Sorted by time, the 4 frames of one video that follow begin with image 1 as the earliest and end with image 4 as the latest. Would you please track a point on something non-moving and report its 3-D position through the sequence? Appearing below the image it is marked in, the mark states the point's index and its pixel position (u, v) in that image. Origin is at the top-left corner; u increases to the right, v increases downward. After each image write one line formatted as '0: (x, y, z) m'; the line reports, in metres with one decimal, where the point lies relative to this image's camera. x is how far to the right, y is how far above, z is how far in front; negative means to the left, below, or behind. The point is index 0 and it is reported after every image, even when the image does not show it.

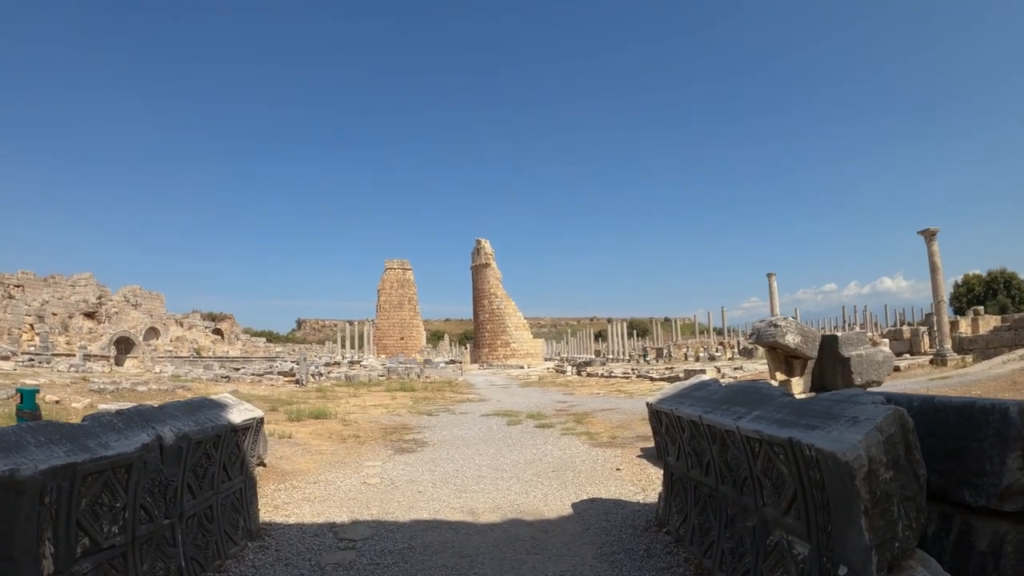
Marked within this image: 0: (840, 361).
0: (+4.8, -1.1, +9.1) m
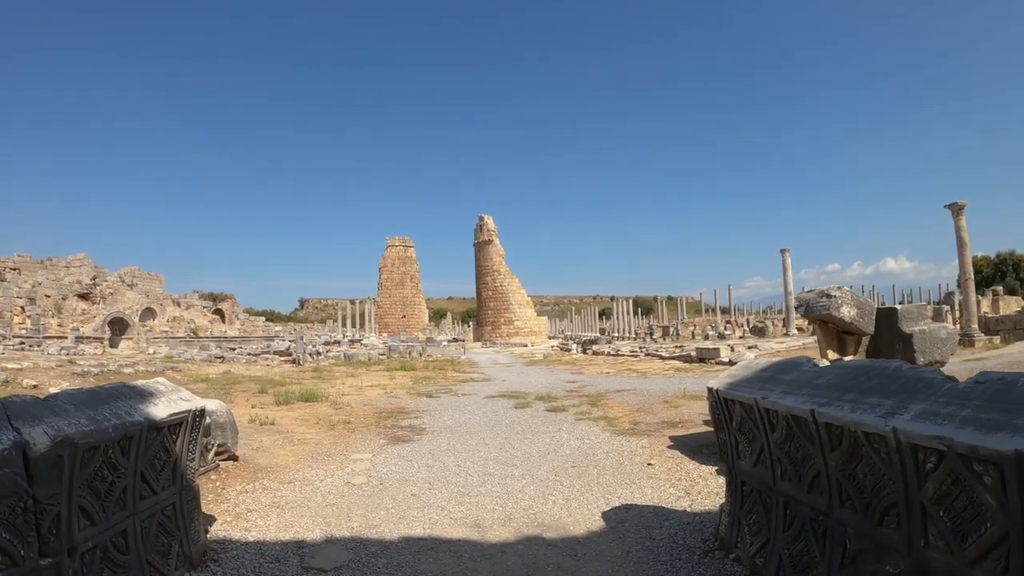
0: (+4.9, -0.6, +7.9) m
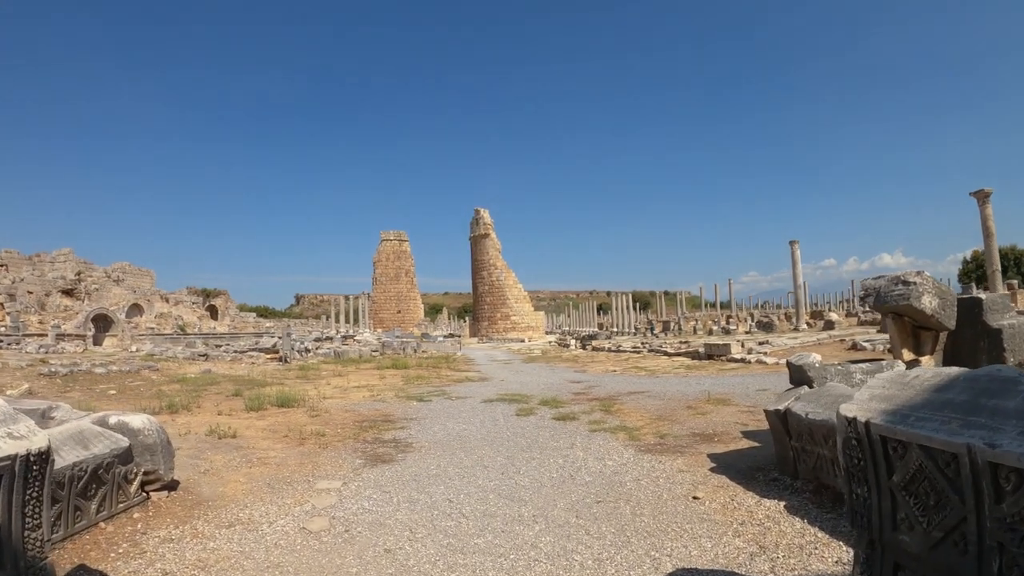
0: (+5.0, -0.5, +6.5) m
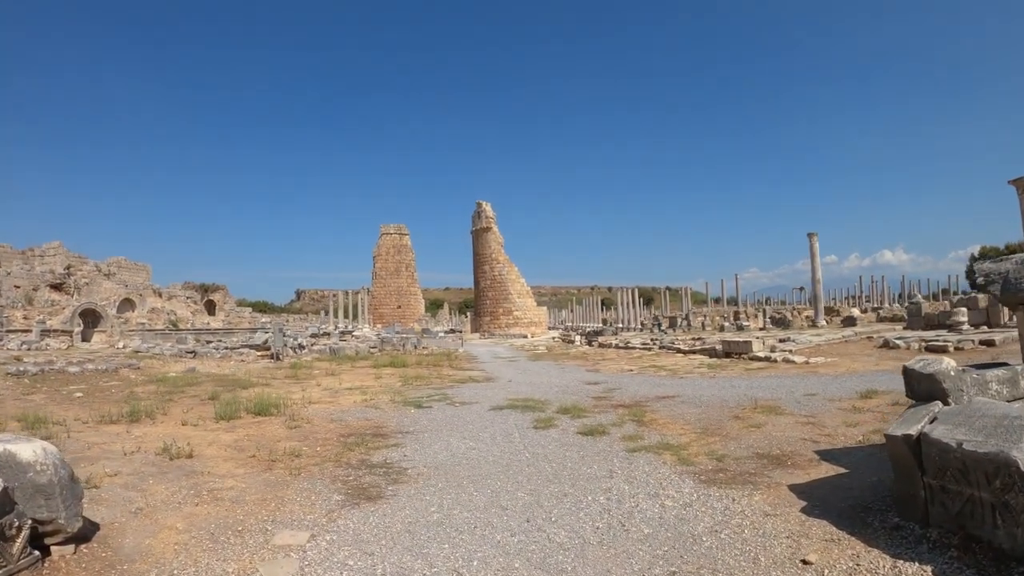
0: (+5.2, -0.4, +5.0) m
